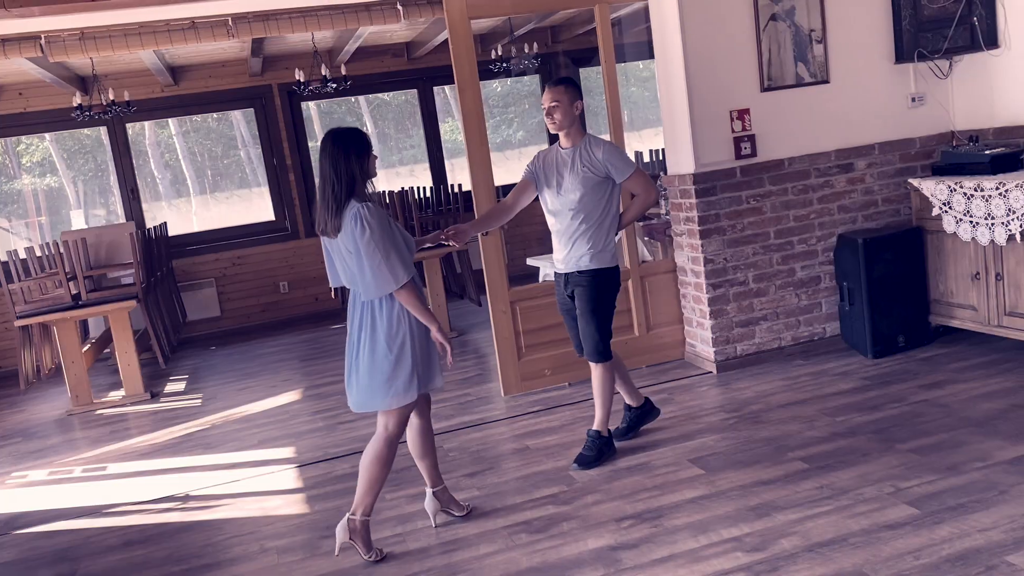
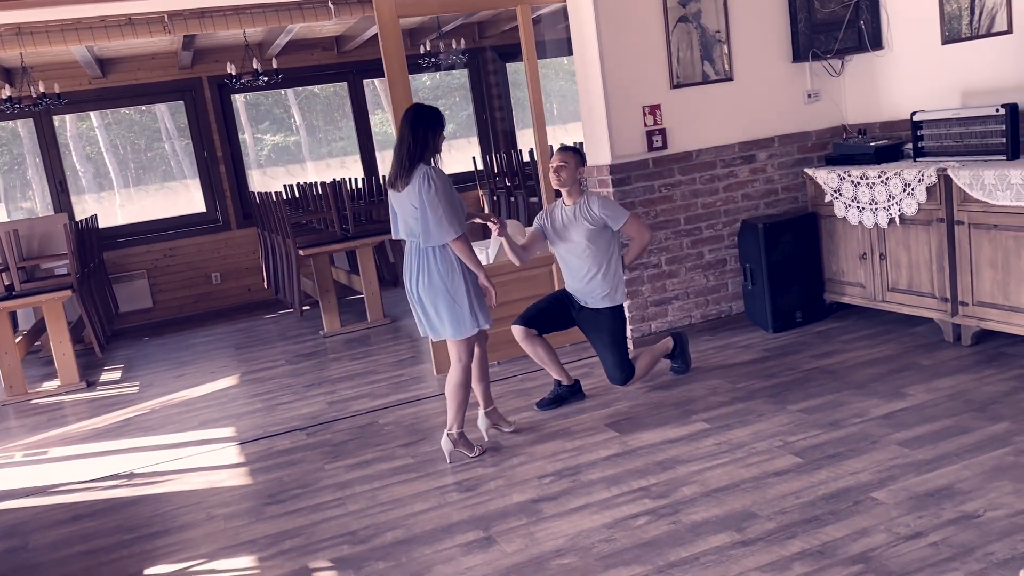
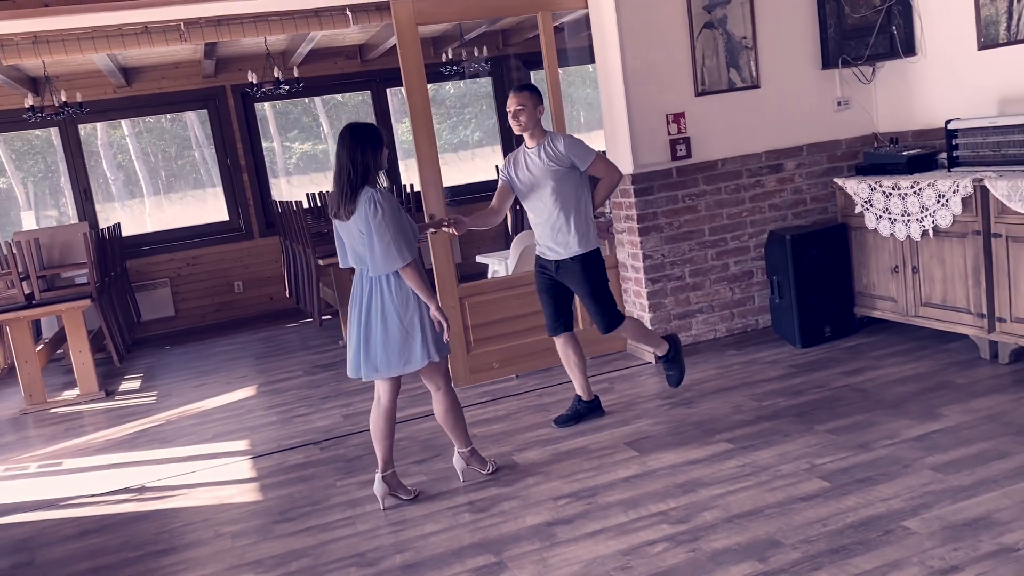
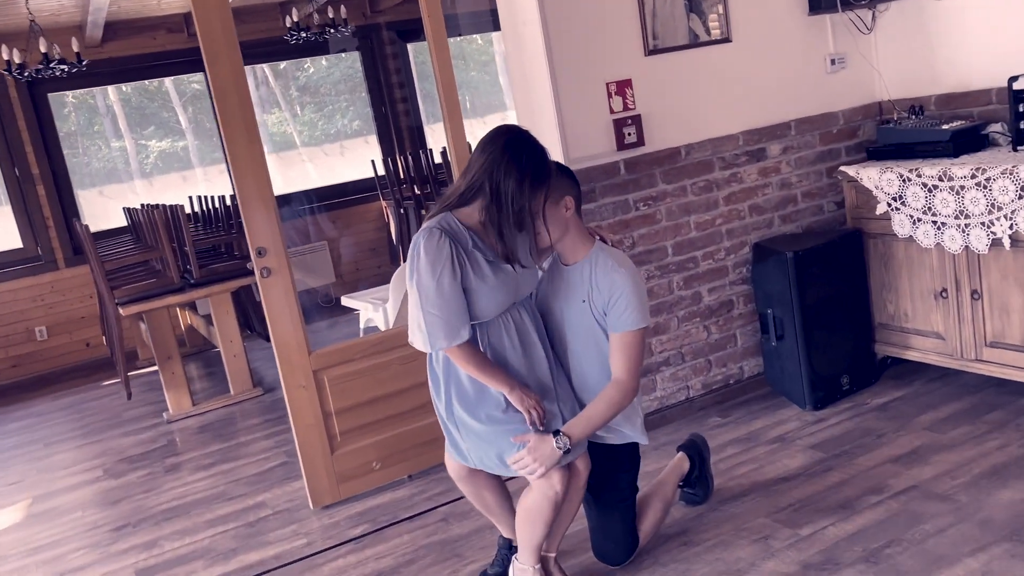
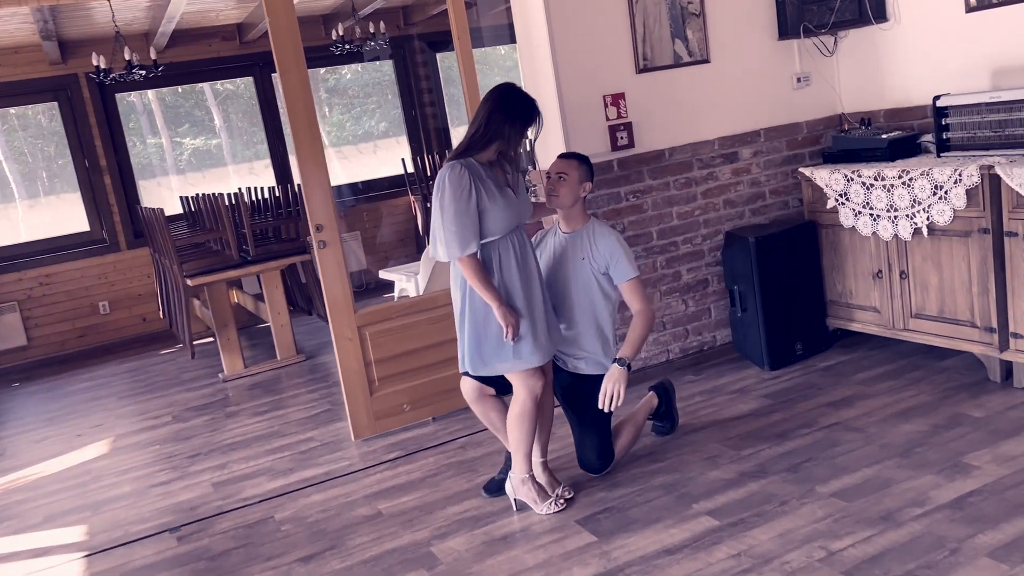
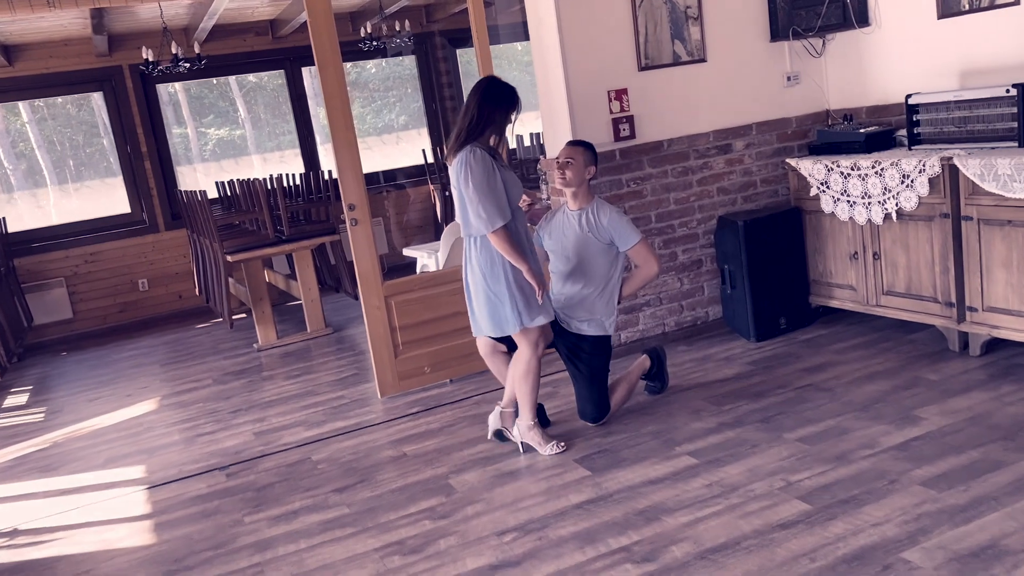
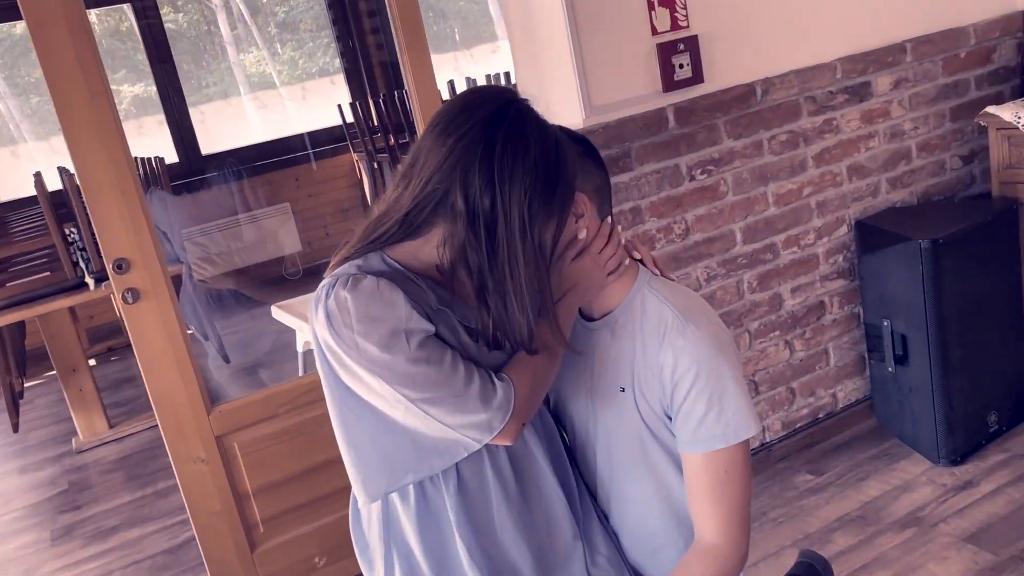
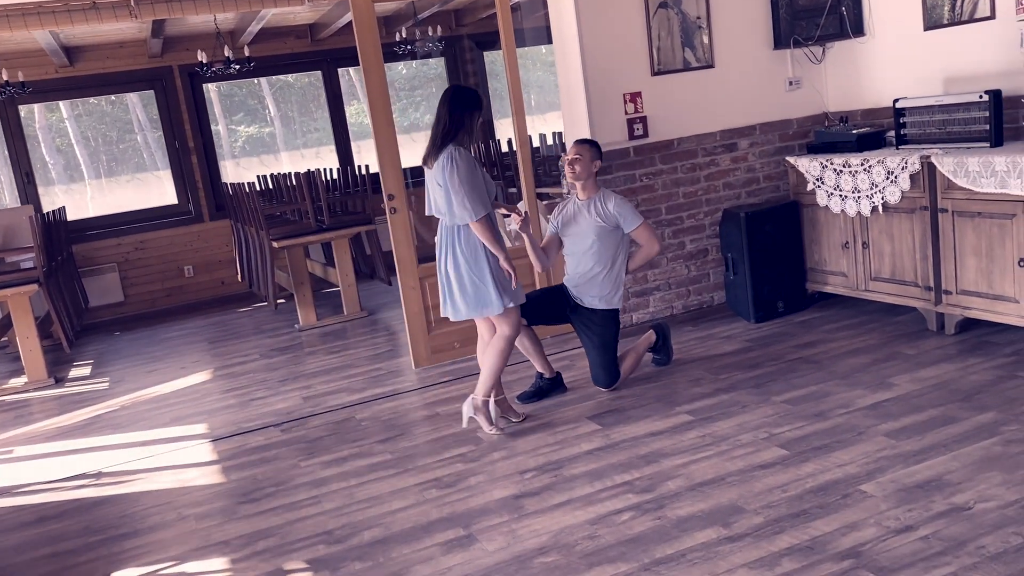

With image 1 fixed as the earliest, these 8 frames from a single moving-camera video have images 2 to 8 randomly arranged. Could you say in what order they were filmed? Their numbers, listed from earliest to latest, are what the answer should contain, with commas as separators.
3, 2, 8, 6, 5, 4, 7
